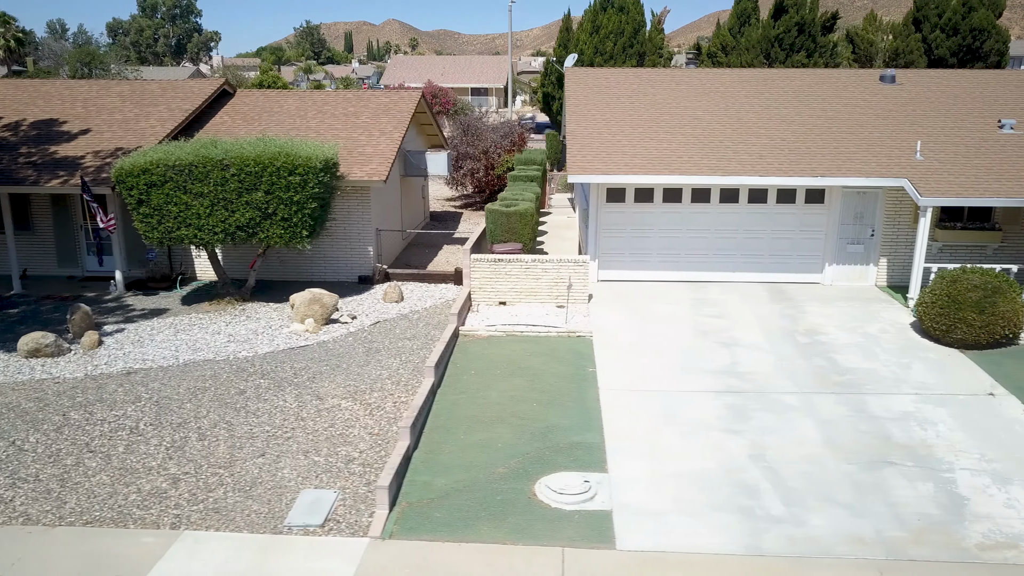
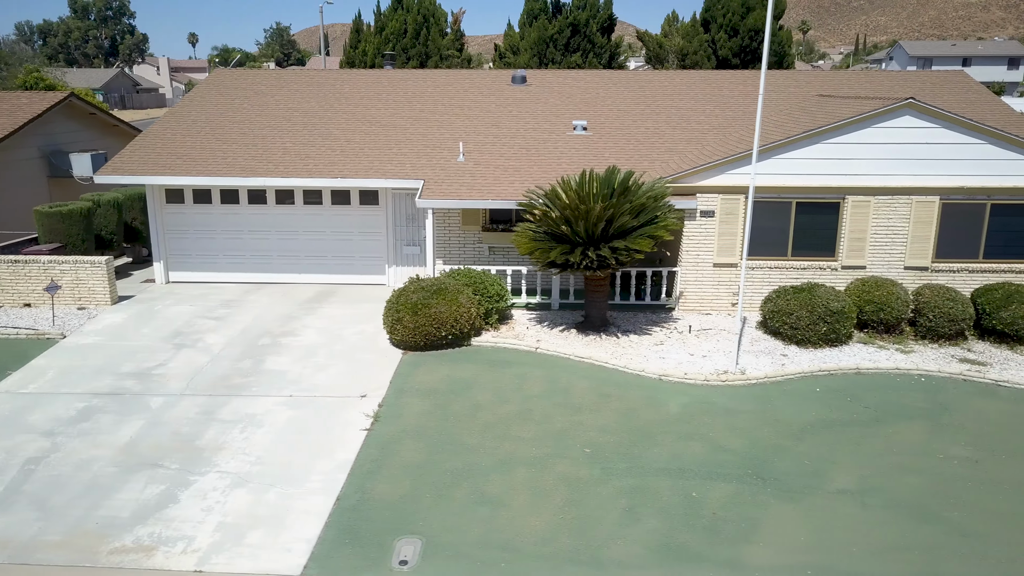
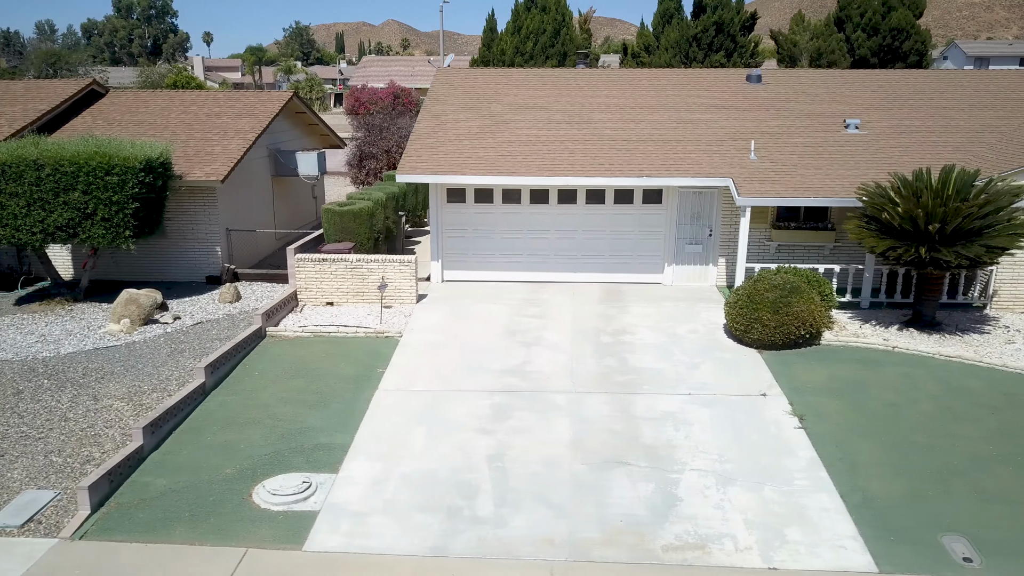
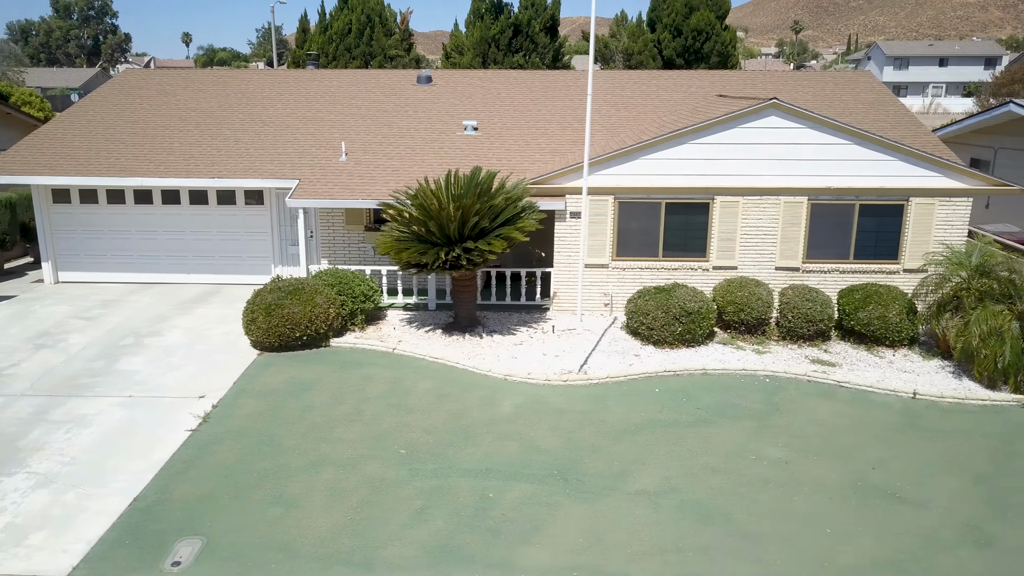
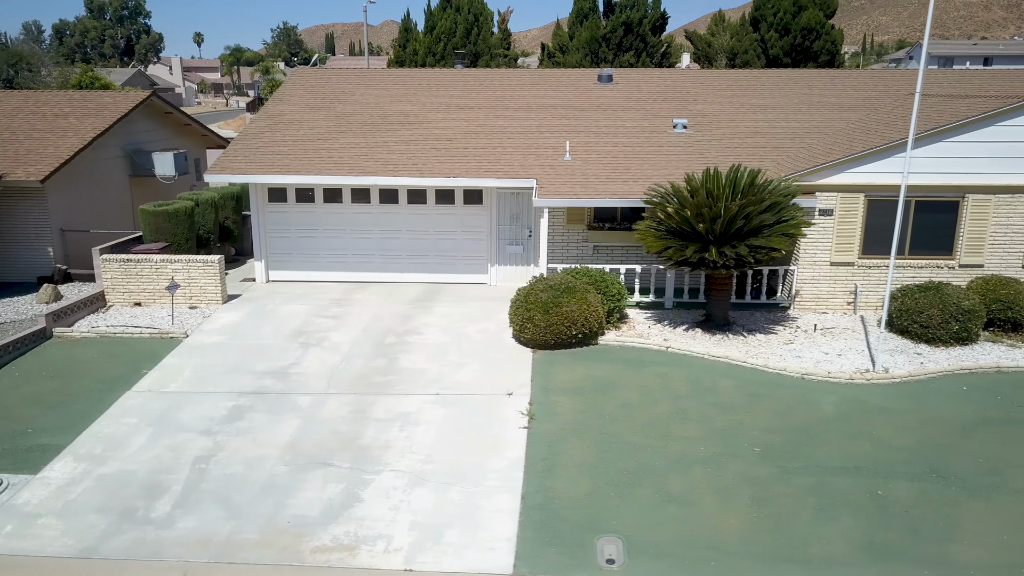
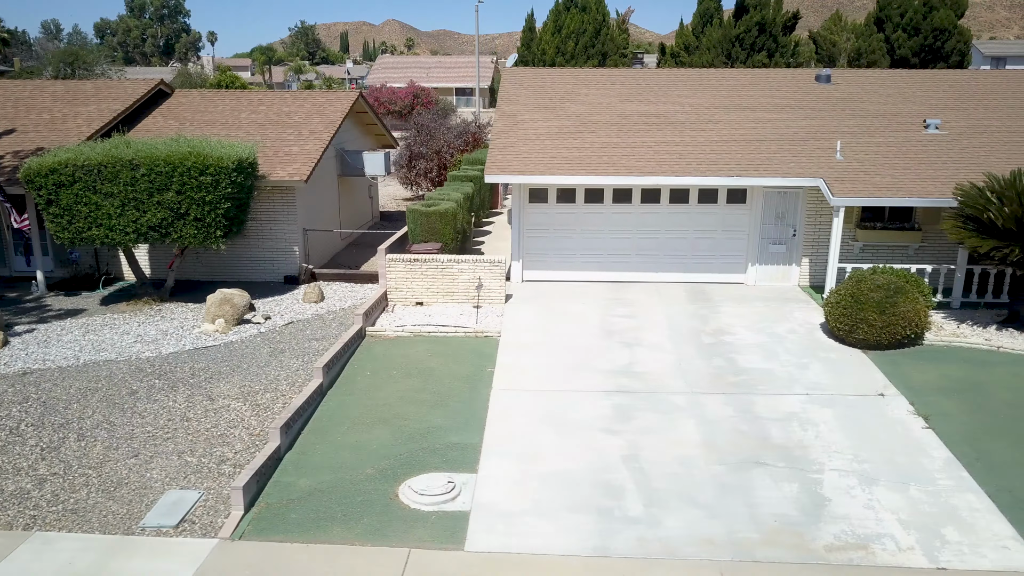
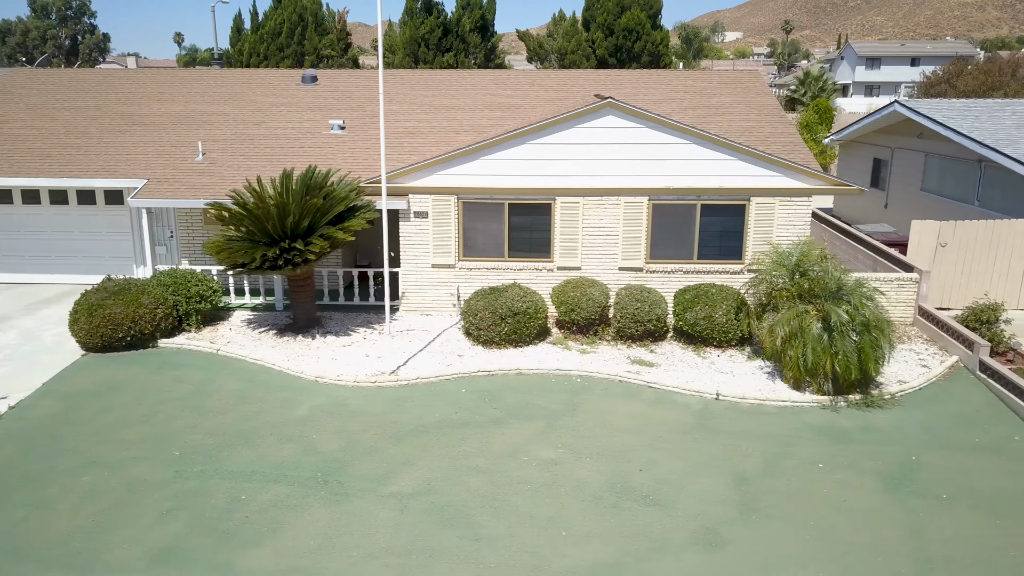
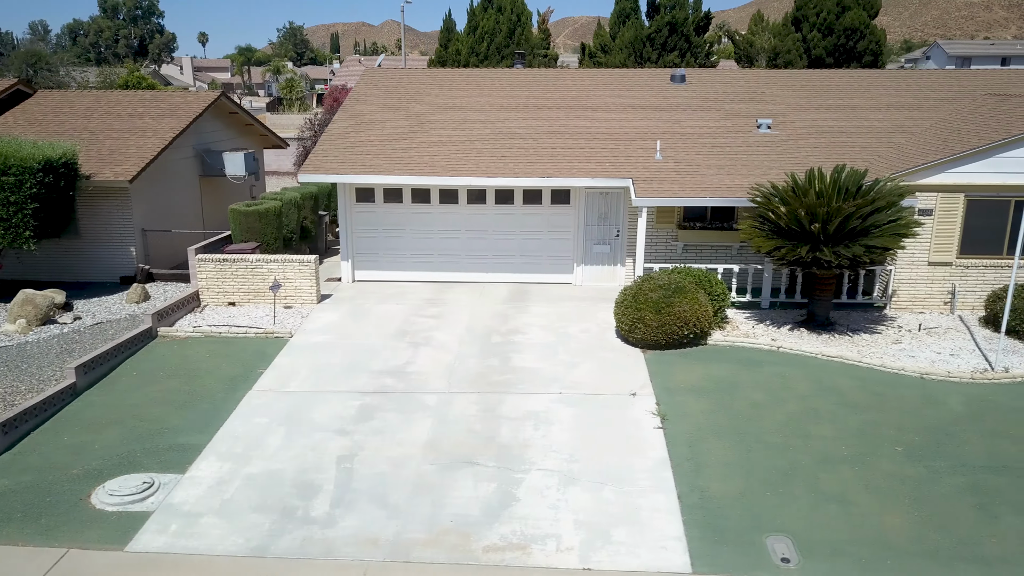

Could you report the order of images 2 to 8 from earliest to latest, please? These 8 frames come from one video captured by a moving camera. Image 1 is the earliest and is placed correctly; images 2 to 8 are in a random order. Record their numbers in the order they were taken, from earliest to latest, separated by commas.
6, 3, 8, 5, 2, 4, 7
